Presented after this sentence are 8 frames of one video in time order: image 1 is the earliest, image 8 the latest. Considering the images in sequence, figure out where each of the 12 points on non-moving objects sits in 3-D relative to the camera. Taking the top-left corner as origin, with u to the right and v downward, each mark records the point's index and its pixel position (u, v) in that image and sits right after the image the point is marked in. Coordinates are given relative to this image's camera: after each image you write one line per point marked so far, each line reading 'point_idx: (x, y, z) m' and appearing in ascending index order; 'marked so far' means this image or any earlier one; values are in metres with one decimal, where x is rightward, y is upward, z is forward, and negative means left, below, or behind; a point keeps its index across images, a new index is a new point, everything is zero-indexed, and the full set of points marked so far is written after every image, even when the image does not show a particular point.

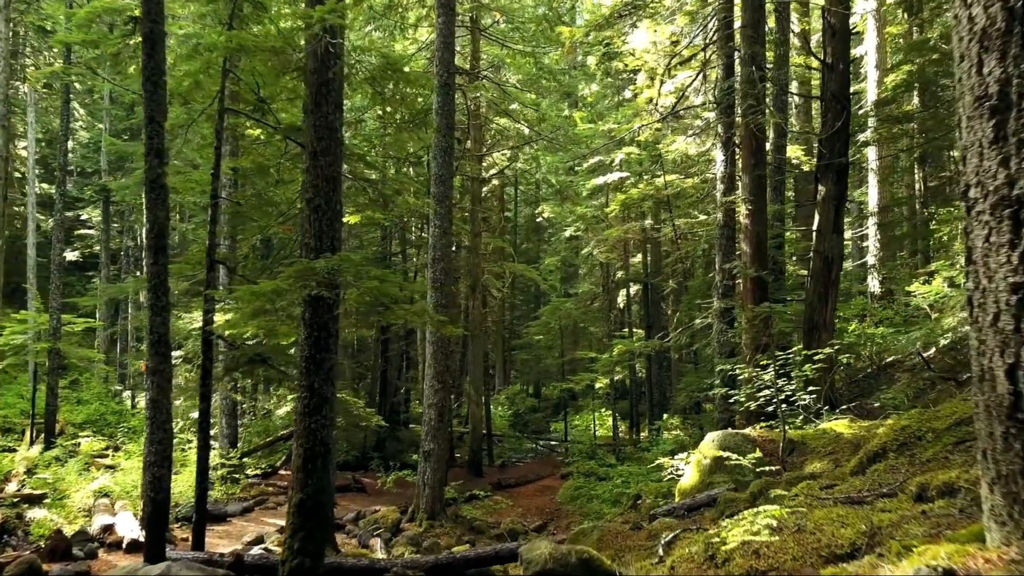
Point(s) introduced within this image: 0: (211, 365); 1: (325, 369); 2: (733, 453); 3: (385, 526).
0: (-3.1, -0.8, +7.8) m
1: (-1.4, -0.6, +5.9) m
2: (+2.0, -1.5, +7.1) m
3: (-1.9, -3.6, +11.6) m
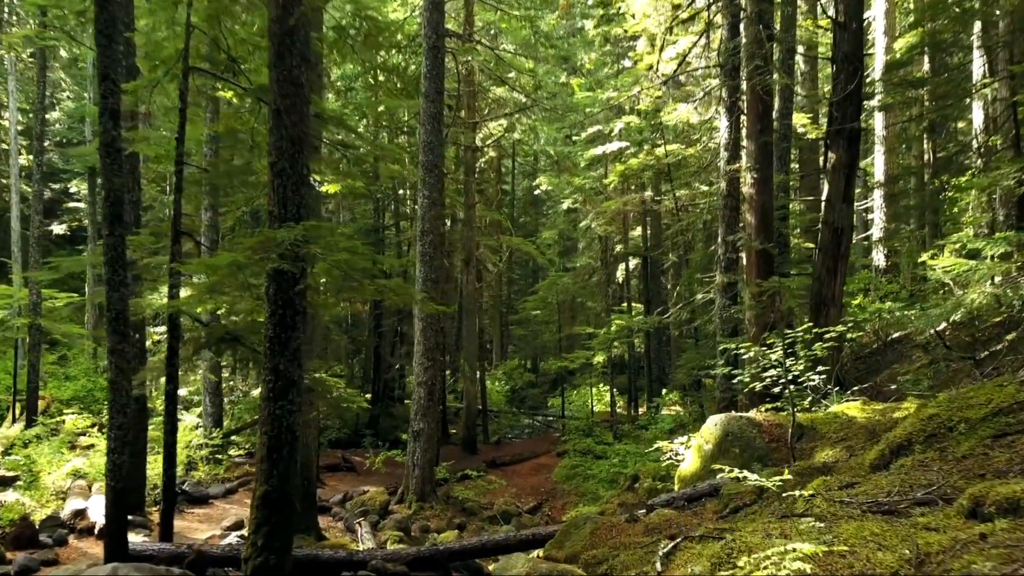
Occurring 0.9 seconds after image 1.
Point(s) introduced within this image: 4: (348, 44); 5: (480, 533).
0: (-3.2, -0.5, +7.3) m
1: (-1.5, -0.4, +5.4) m
2: (+1.9, -1.3, +6.6) m
3: (-2.0, -3.2, +11.2) m
4: (-2.2, +3.2, +10.1) m
5: (-0.5, -3.5, +11.1) m
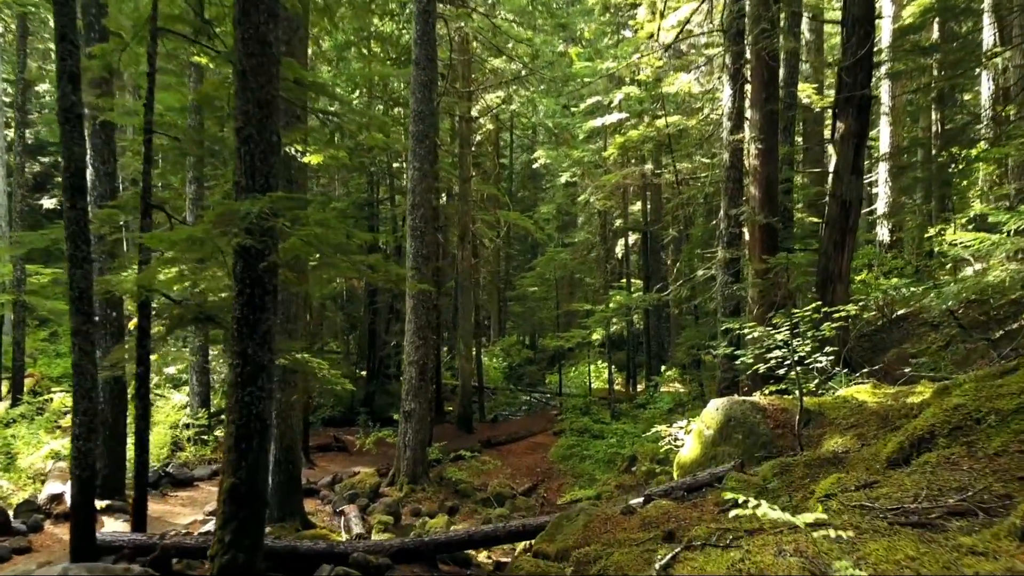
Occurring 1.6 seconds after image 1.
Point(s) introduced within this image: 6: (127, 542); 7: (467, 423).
0: (-3.2, -0.3, +6.9) m
1: (-1.6, -0.3, +5.0) m
2: (+1.8, -1.1, +6.2) m
3: (-2.1, -2.9, +10.9) m
4: (-2.2, +3.5, +9.6) m
5: (-0.5, -3.2, +10.8) m
6: (-3.1, -2.0, +6.2) m
7: (-1.0, -3.0, +17.1) m
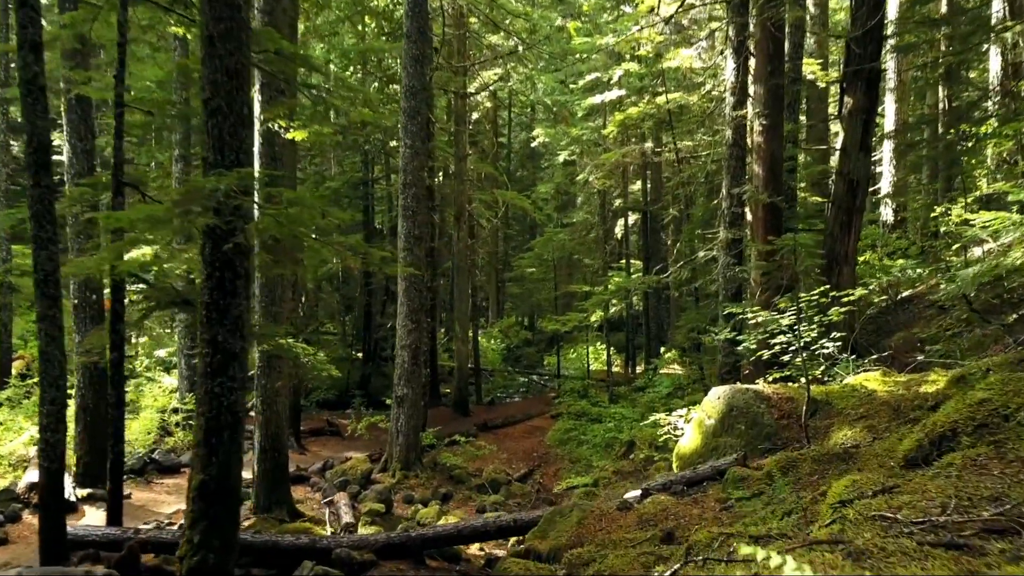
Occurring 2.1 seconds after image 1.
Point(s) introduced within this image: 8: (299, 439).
0: (-3.3, -0.2, +6.6) m
1: (-1.7, -0.2, +4.7) m
2: (+1.8, -1.0, +5.9) m
3: (-2.2, -2.6, +10.6) m
4: (-2.3, +3.7, +9.2) m
5: (-0.6, -2.9, +10.5) m
6: (-3.2, -1.9, +5.9) m
7: (-1.1, -2.6, +16.8) m
8: (-3.5, -2.5, +12.6) m
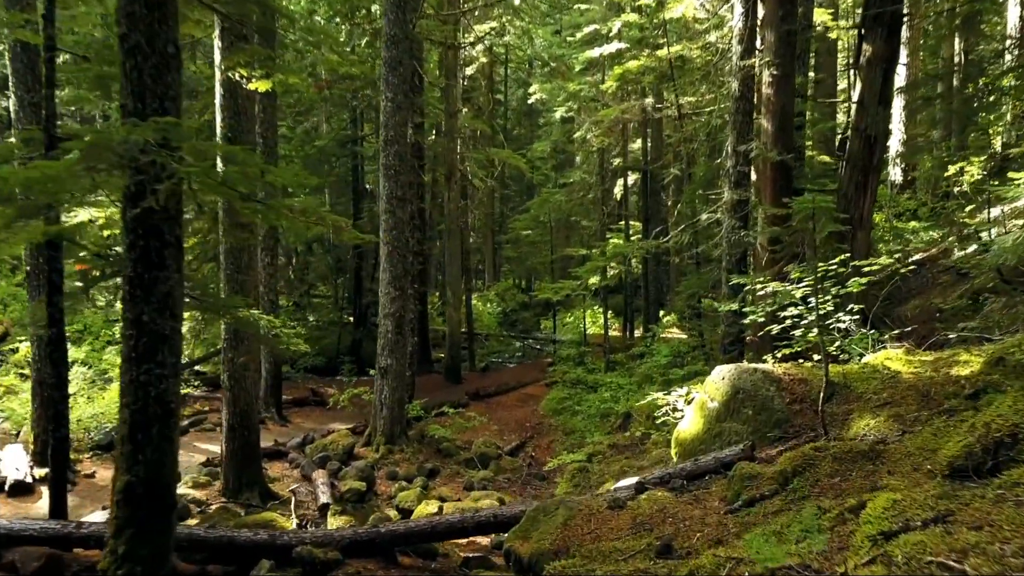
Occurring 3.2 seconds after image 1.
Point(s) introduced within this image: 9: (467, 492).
0: (-3.4, +0.1, +5.9) m
1: (-1.8, 0.0, +4.0) m
2: (+1.6, -0.8, +5.3) m
3: (-2.3, -2.2, +10.1) m
4: (-2.4, +4.1, +8.3) m
5: (-0.7, -2.5, +10.0) m
6: (-3.3, -1.7, +5.4) m
7: (-1.2, -1.8, +16.3) m
8: (-3.6, -1.9, +12.1) m
9: (-0.6, -2.5, +9.4) m
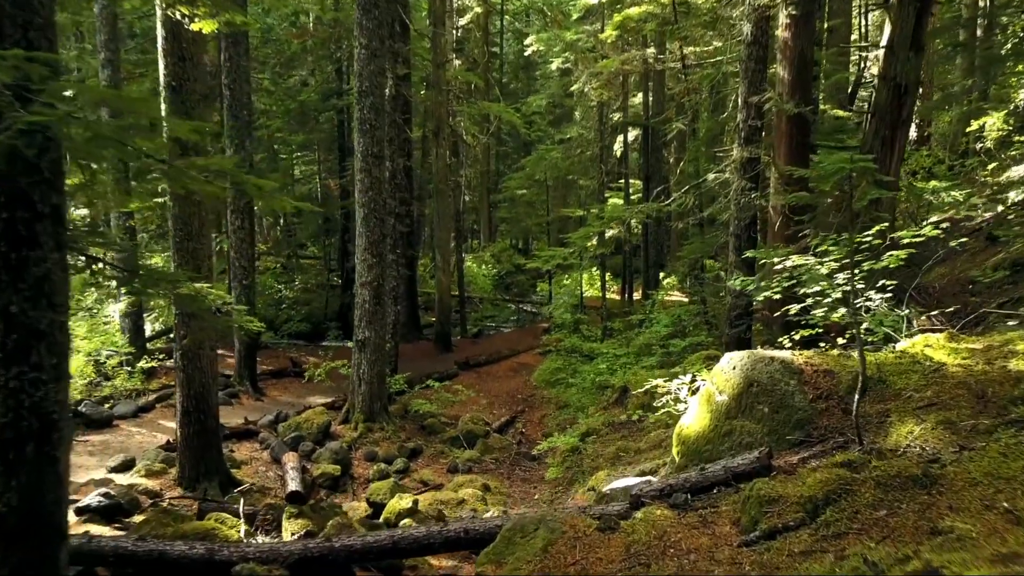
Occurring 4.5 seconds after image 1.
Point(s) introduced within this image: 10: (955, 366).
0: (-3.6, +0.3, +5.1) m
1: (-2.0, 0.0, +3.2) m
2: (+1.5, -0.6, +4.5) m
3: (-2.5, -1.7, +9.4) m
4: (-2.6, +4.4, +7.3) m
5: (-0.9, -2.1, +9.3) m
6: (-3.5, -1.5, +4.6) m
7: (-1.4, -1.1, +15.5) m
8: (-3.8, -1.4, +11.4) m
9: (-0.7, -2.1, +8.7) m
10: (+2.5, -0.4, +4.3) m
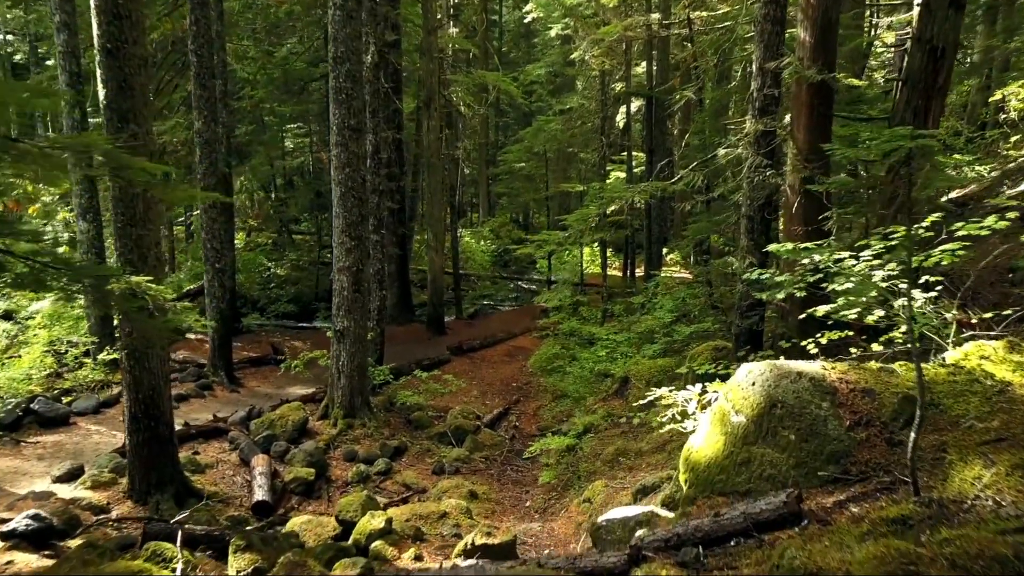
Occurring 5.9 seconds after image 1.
0: (-3.7, +0.3, +4.3) m
1: (-2.1, 0.0, +2.4) m
2: (+1.4, -0.6, +3.8) m
3: (-2.6, -1.6, +8.7) m
4: (-2.7, +4.5, +6.3) m
5: (-1.0, -1.9, +8.6) m
6: (-3.6, -1.6, +3.9) m
7: (-1.4, -0.7, +14.8) m
8: (-3.9, -1.2, +10.7) m
9: (-0.8, -2.0, +8.0) m
10: (+2.3, -0.5, +3.5) m
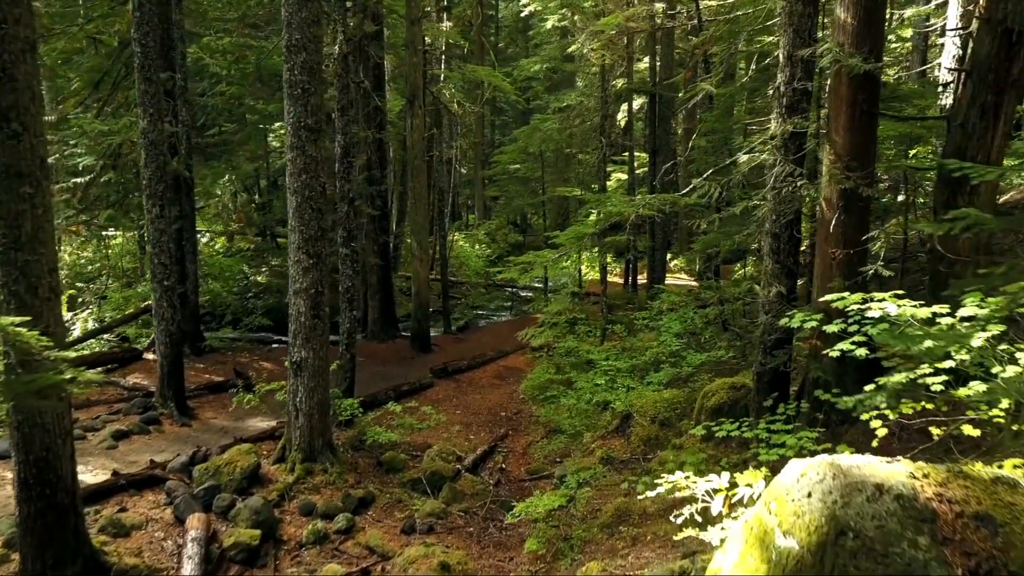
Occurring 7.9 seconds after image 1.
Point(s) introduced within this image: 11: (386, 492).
0: (-3.9, 0.0, +3.1) m
1: (-2.3, -0.3, +1.2) m
2: (+1.2, -0.9, +2.6) m
3: (-2.7, -1.8, +7.5) m
4: (-2.9, +4.2, +5.1) m
5: (-1.2, -2.2, +7.4) m
6: (-3.7, -1.8, +2.8) m
7: (-1.6, -0.9, +13.6) m
8: (-4.0, -1.4, +9.5) m
9: (-1.0, -2.2, +6.9) m
10: (+2.2, -0.7, +2.3) m
11: (-1.3, -2.1, +7.9) m
